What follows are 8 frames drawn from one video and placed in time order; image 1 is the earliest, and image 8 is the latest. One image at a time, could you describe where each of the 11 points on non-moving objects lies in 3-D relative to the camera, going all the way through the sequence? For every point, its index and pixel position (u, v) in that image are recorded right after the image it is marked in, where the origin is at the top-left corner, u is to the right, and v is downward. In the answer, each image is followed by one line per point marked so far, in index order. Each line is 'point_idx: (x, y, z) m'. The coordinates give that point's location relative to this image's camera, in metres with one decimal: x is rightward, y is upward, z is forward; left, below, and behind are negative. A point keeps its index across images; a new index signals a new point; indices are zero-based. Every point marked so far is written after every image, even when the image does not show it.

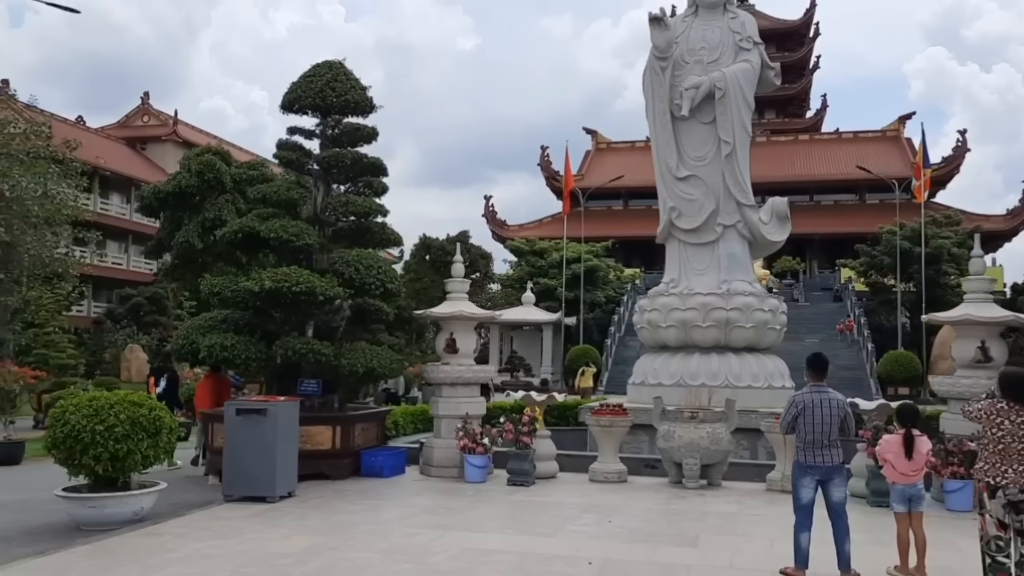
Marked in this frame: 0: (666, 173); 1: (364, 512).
0: (+2.0, +1.5, +11.2) m
1: (-1.2, -1.8, +6.8) m
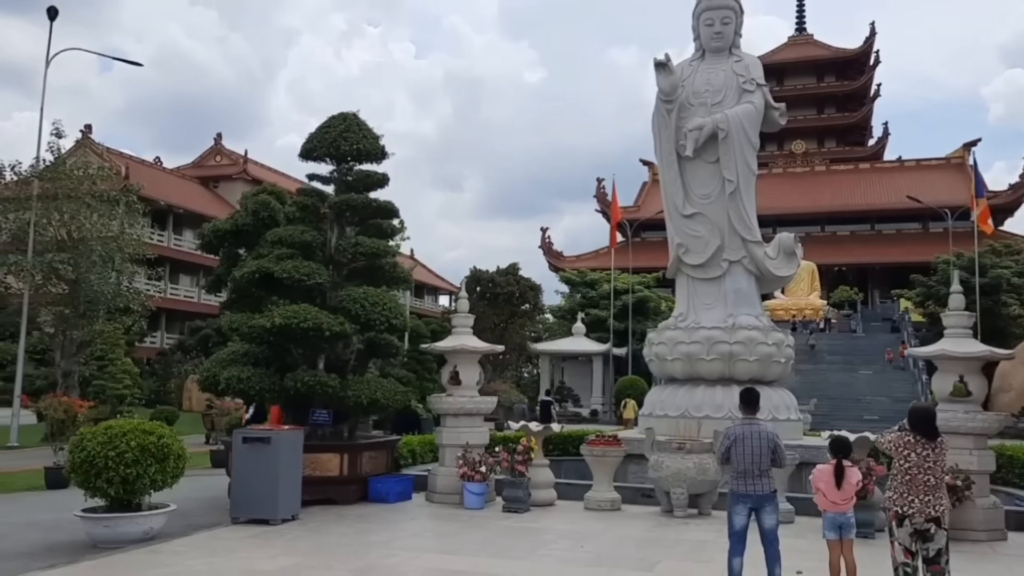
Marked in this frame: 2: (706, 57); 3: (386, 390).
0: (+2.2, +1.0, +11.6) m
1: (-1.3, -2.1, +7.3) m
2: (+2.7, +3.2, +11.8) m
3: (-1.3, -1.1, +8.8) m
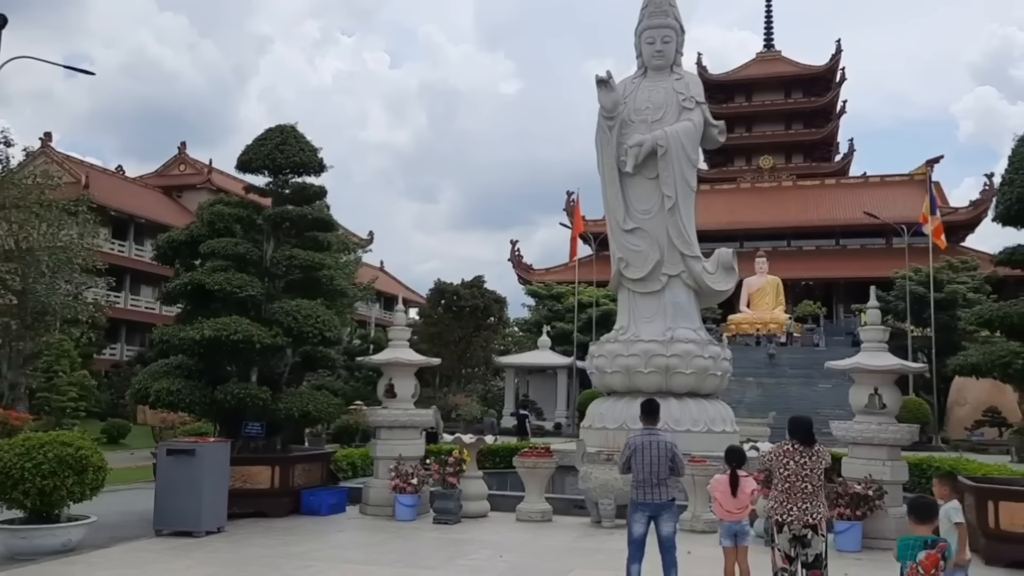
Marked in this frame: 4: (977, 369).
0: (+1.4, +0.8, +11.8) m
1: (-2.0, -2.2, +7.3) m
2: (+1.9, +3.0, +12.1) m
3: (-2.0, -1.2, +8.9) m
4: (+3.9, -0.7, +7.1) m
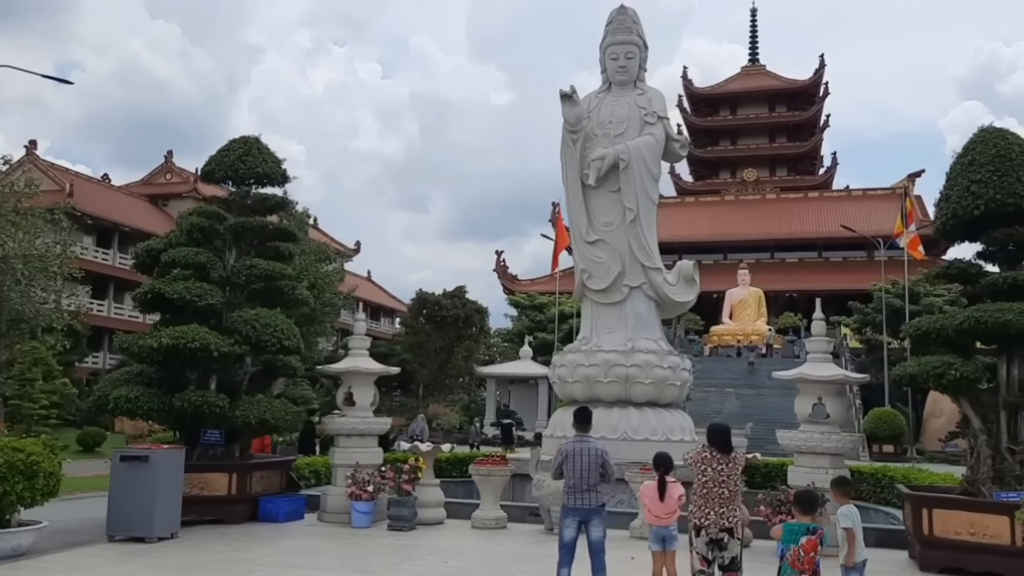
0: (+0.9, +0.7, +12.0) m
1: (-2.5, -2.3, +7.4) m
2: (+1.4, +2.9, +12.3) m
3: (-2.5, -1.3, +9.0) m
4: (+3.5, -0.8, +7.3) m
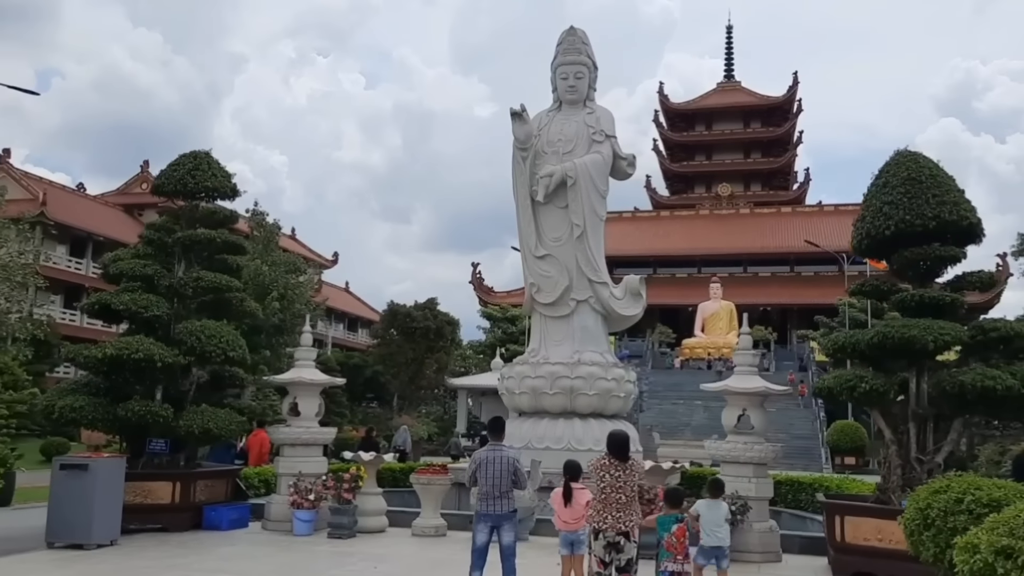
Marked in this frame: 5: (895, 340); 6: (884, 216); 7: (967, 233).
0: (+0.2, +0.5, +12.2) m
1: (-3.1, -2.4, +7.6) m
2: (+0.7, +2.7, +12.6) m
3: (-3.1, -1.4, +9.2) m
4: (+2.8, -0.9, +7.6) m
5: (+3.2, -0.4, +7.2) m
6: (+3.3, +0.7, +7.7) m
7: (+4.0, +0.5, +7.5) m
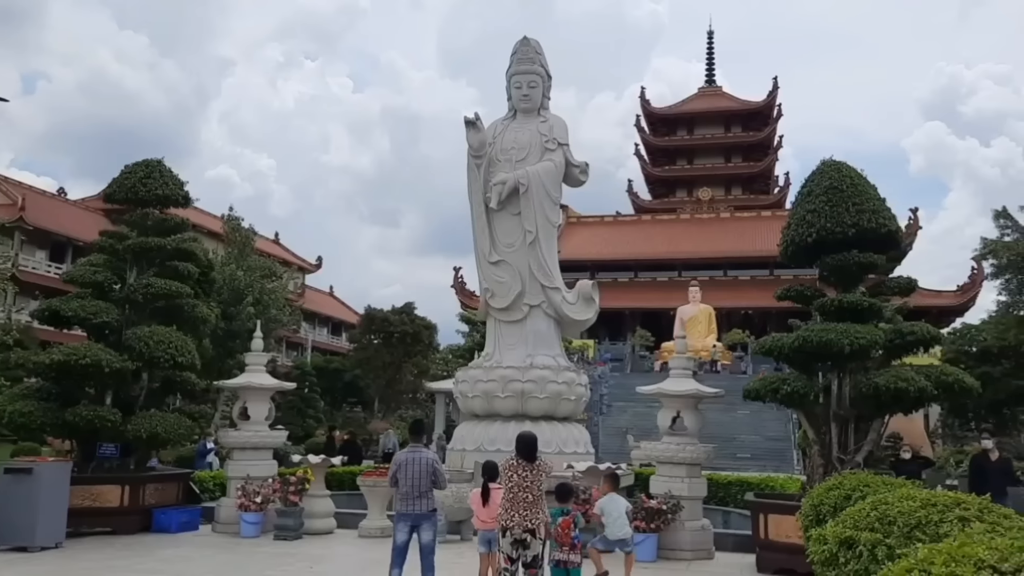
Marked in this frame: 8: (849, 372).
0: (-0.4, +0.4, +12.5) m
1: (-3.7, -2.5, +7.7) m
2: (+0.1, +2.6, +12.8) m
3: (-3.7, -1.5, +9.3) m
4: (+2.3, -1.0, +7.9) m
5: (+2.6, -0.5, +7.4) m
6: (+2.7, +0.6, +7.9) m
7: (+3.4, +0.4, +7.8) m
8: (+3.0, -0.8, +7.6) m
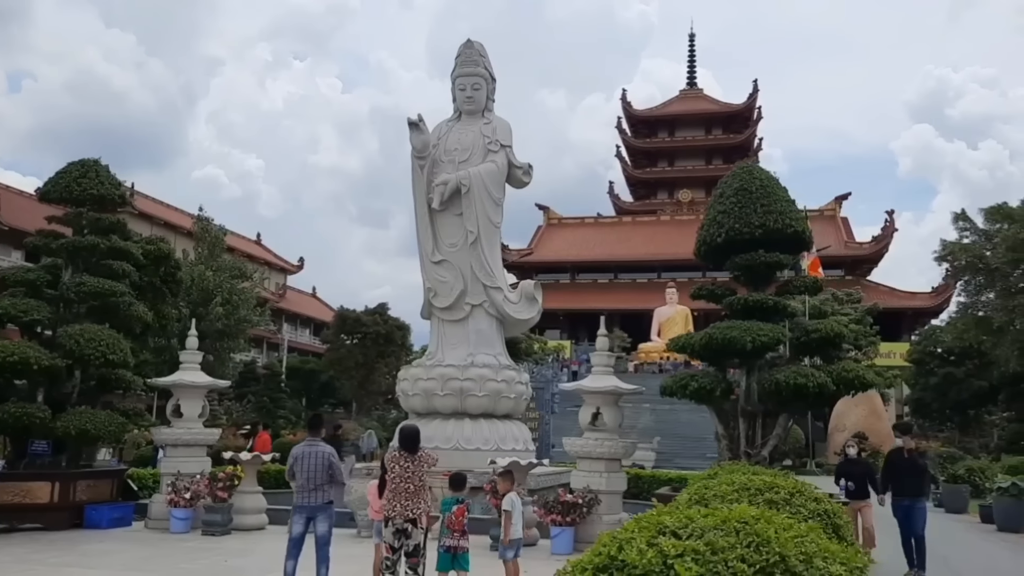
0: (-1.3, +0.4, +12.6) m
1: (-4.4, -2.4, +7.8) m
2: (-0.8, +2.6, +13.0) m
3: (-4.5, -1.5, +9.4) m
4: (+1.5, -1.0, +8.1) m
5: (+1.8, -0.5, +7.6) m
6: (+2.0, +0.6, +8.1) m
7: (+2.6, +0.4, +8.0) m
8: (+2.2, -0.7, +7.8) m
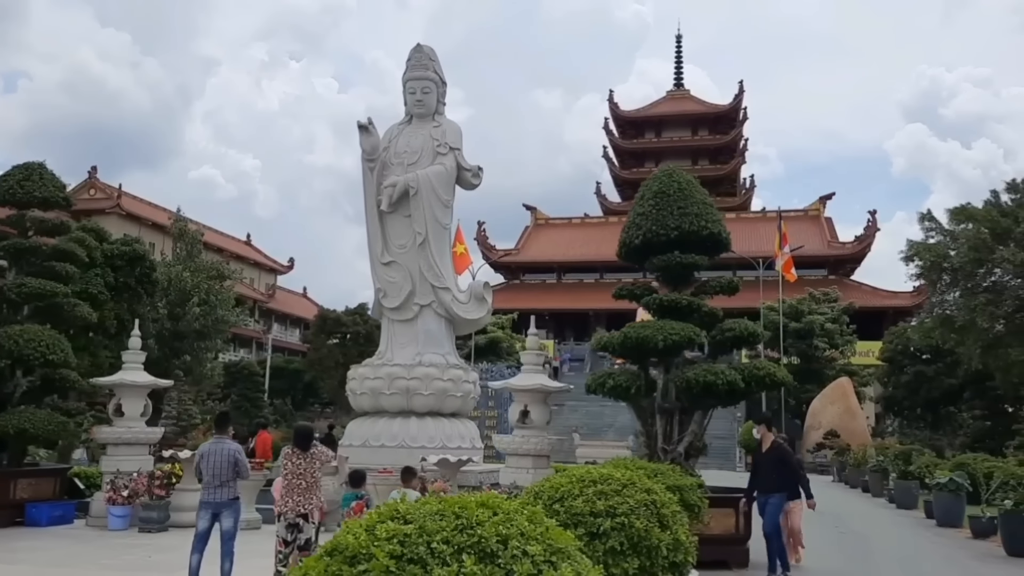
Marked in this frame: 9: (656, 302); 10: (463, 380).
0: (-2.1, +0.4, +12.8) m
1: (-5.2, -2.5, +8.0) m
2: (-1.6, +2.6, +13.2) m
3: (-5.3, -1.5, +9.5) m
4: (+0.7, -1.0, +8.2) m
5: (+1.1, -0.5, +7.8) m
6: (+1.2, +0.6, +8.3) m
7: (+1.9, +0.4, +8.2) m
8: (+1.5, -0.7, +8.0) m
9: (+1.4, -0.1, +8.1) m
10: (-0.7, -1.3, +12.2) m
